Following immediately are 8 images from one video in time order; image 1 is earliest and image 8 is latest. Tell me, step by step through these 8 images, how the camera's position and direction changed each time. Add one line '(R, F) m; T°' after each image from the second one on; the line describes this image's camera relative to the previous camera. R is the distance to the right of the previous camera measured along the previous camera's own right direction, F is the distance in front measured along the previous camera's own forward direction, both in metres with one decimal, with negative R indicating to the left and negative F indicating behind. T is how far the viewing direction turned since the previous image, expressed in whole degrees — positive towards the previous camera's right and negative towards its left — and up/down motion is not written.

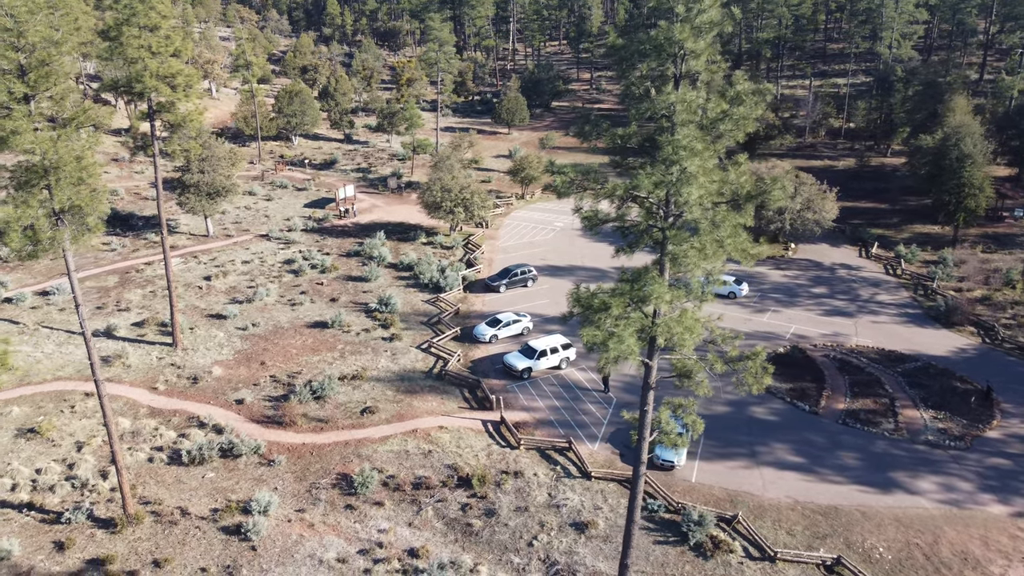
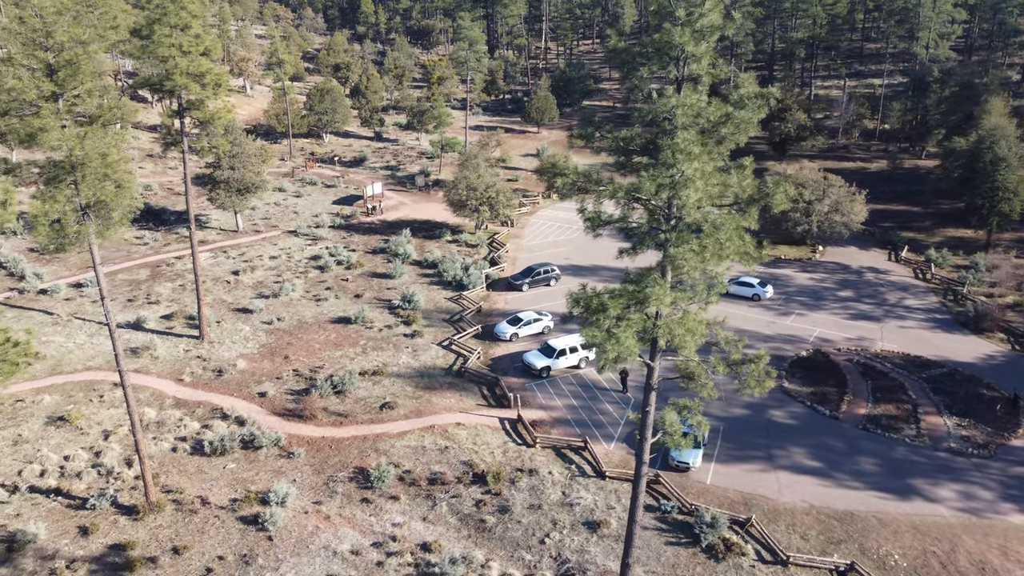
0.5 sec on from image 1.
(+0.4, -0.1) m; -2°
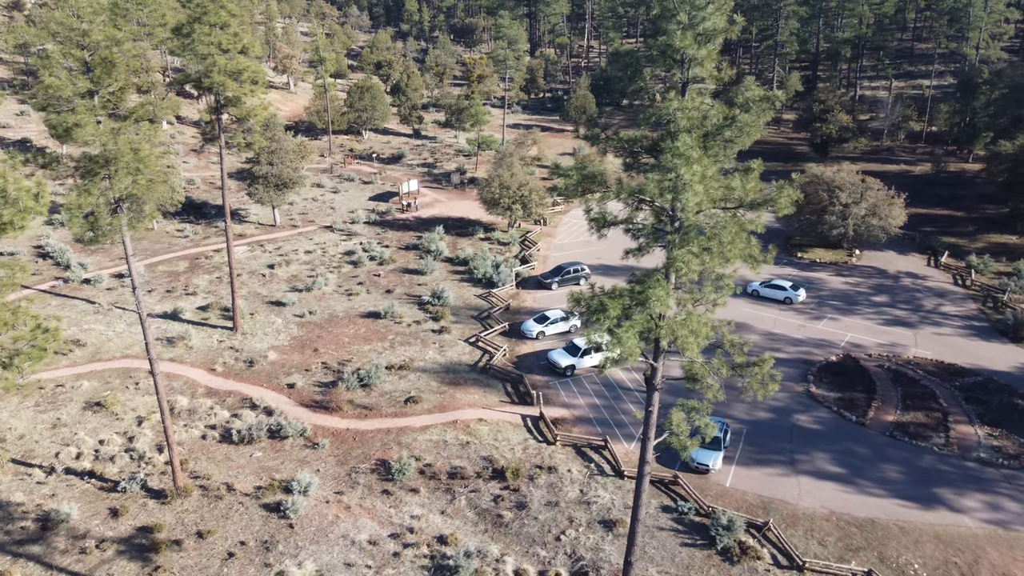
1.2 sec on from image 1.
(+0.5, -0.2) m; -3°
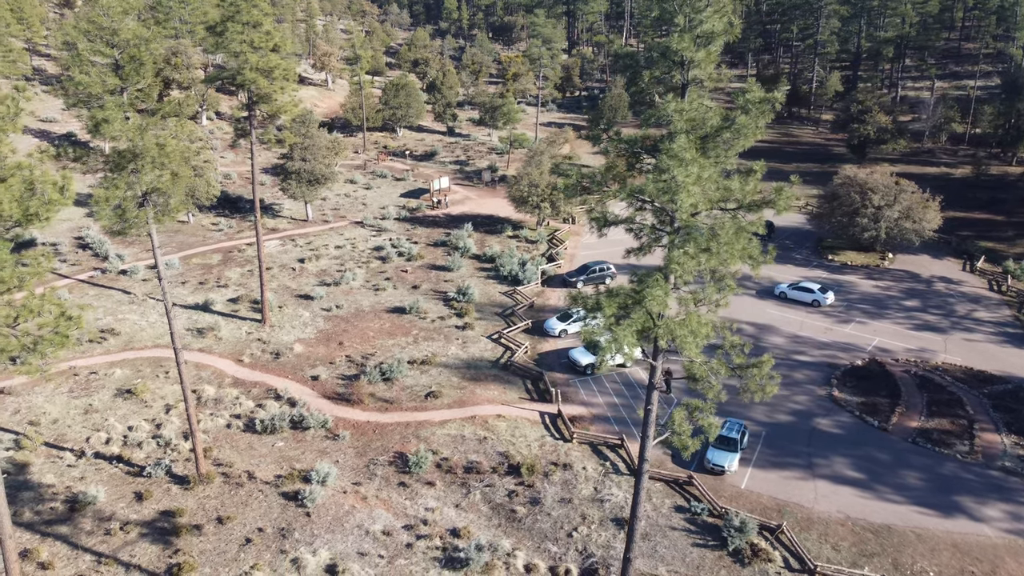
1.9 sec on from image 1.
(+0.5, -0.2) m; -3°
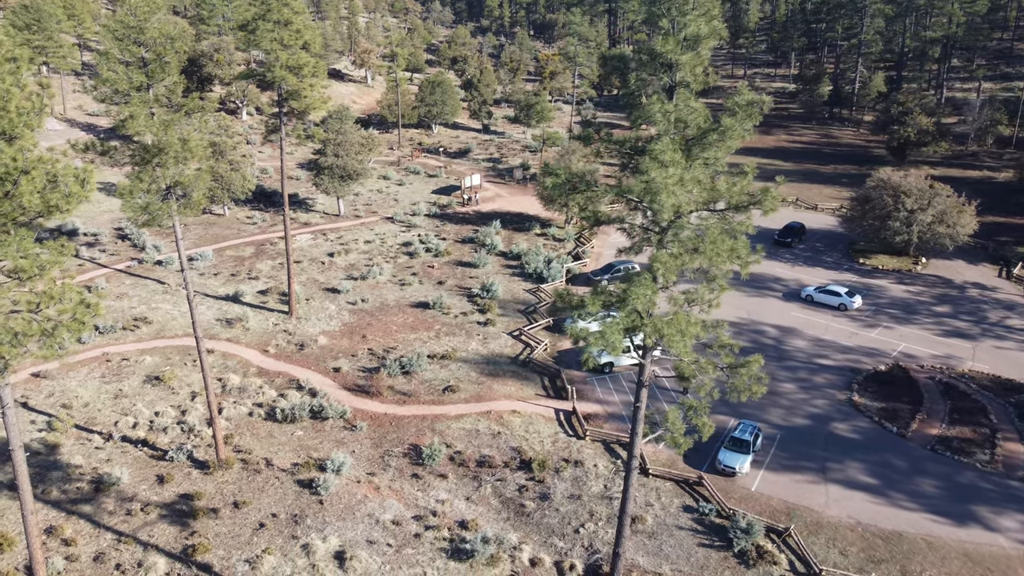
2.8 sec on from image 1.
(+0.7, -0.2) m; -3°
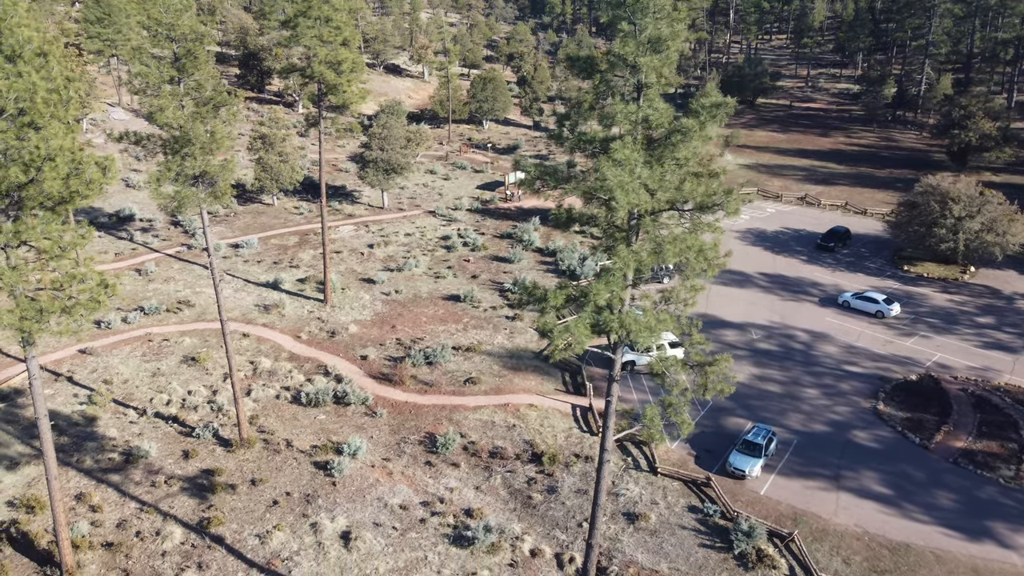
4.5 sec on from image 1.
(+1.3, -0.3) m; -4°
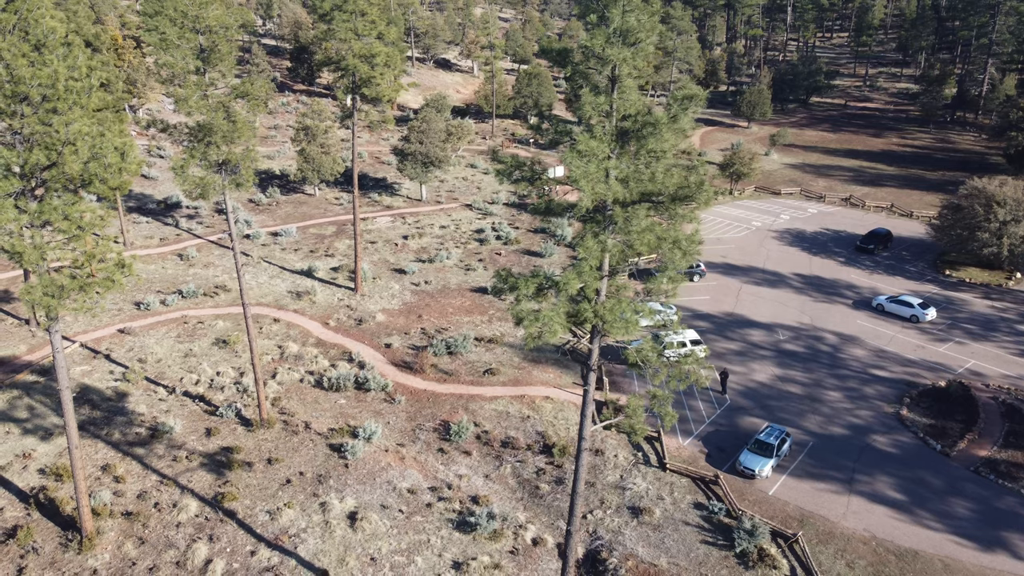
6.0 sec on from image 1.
(+1.1, -0.2) m; -4°
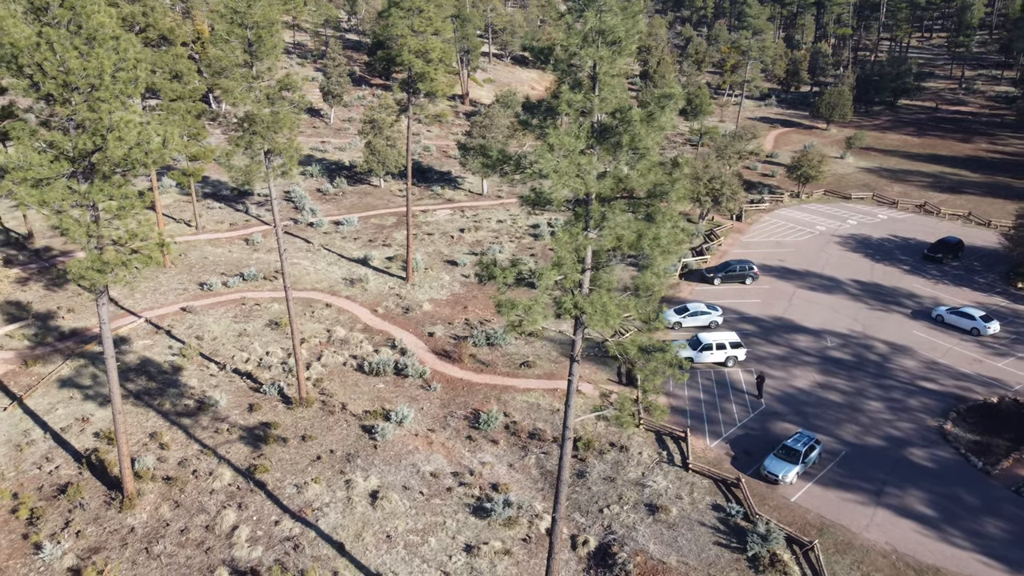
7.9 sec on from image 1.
(+1.5, -0.3) m; -6°
